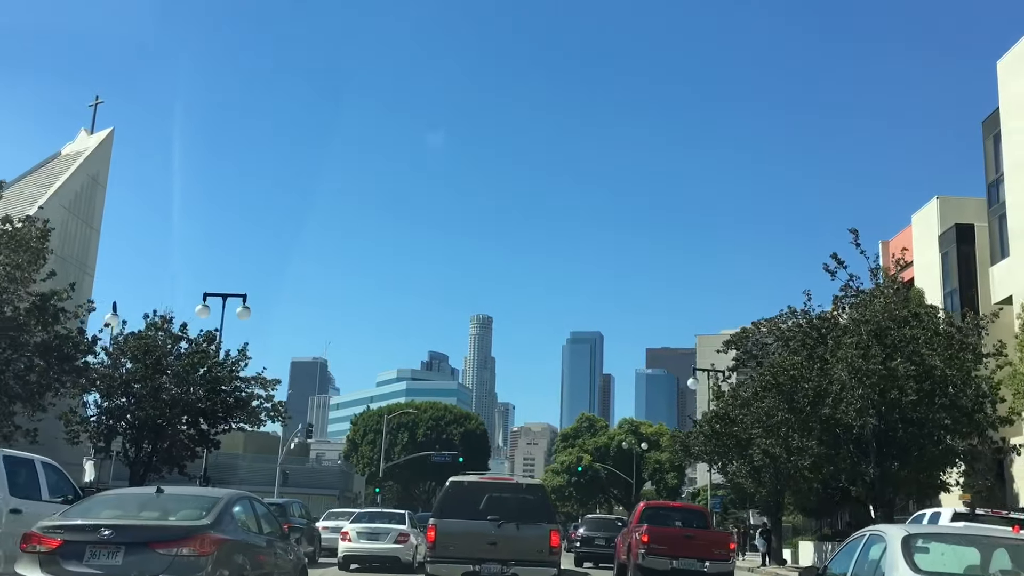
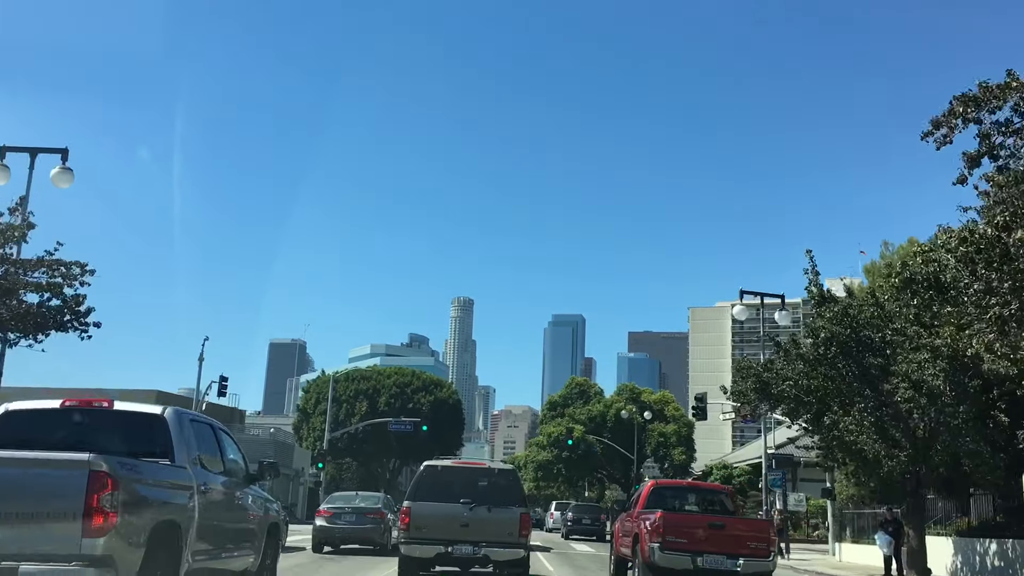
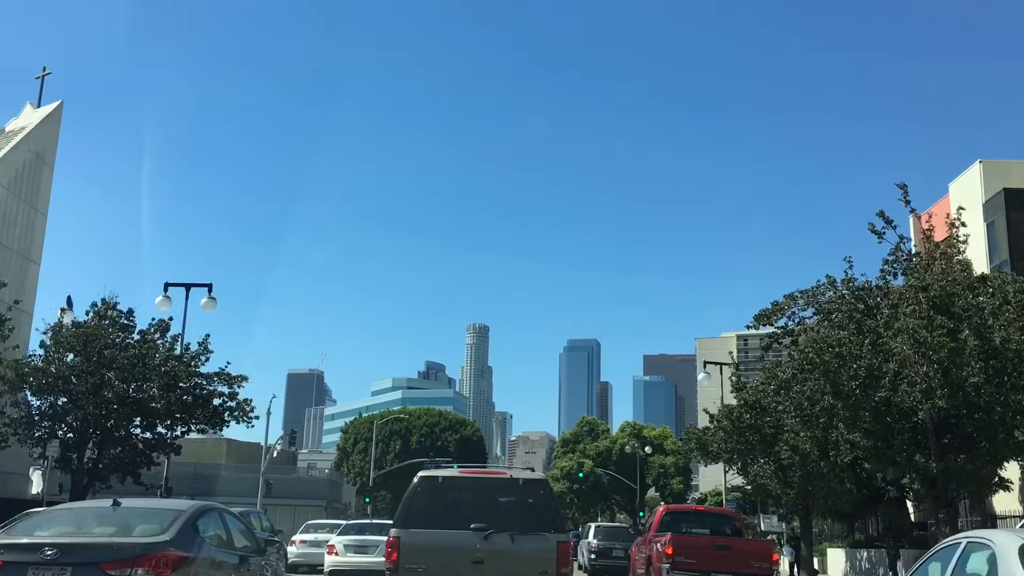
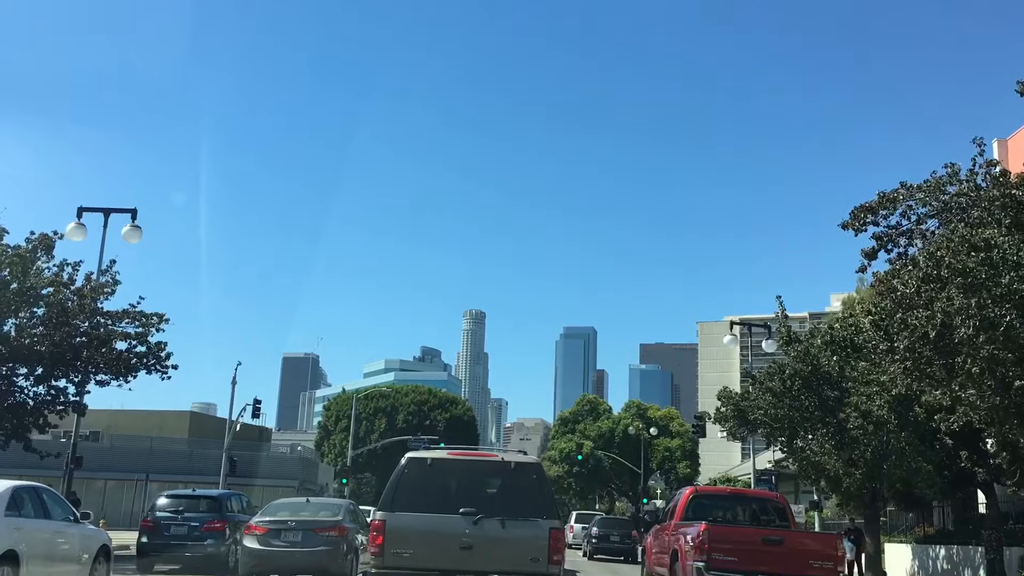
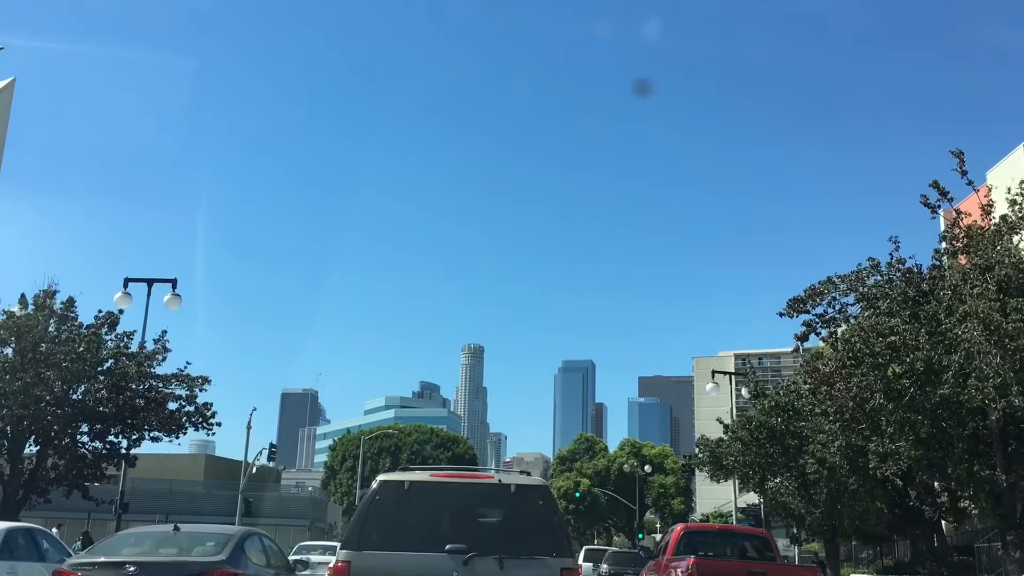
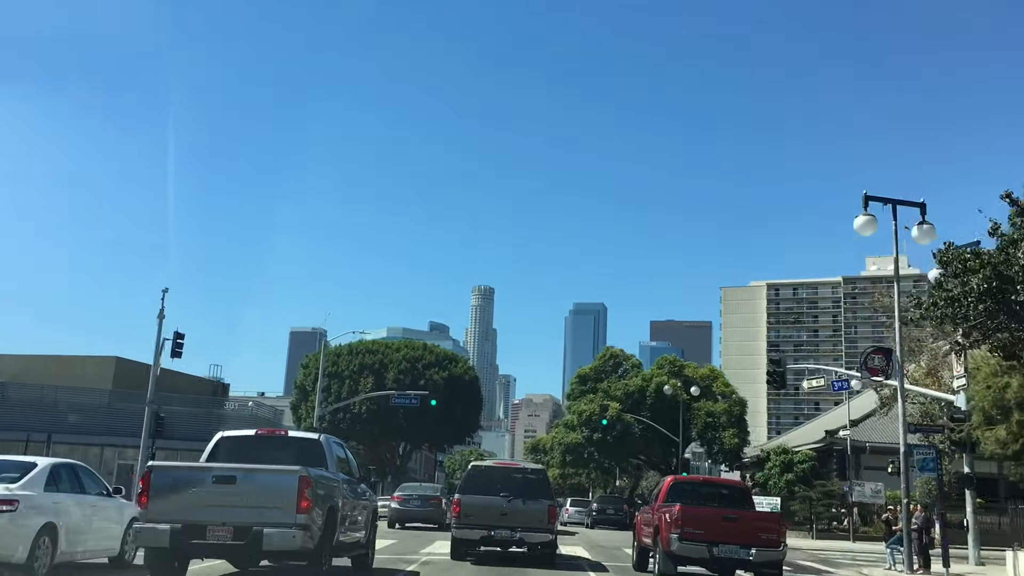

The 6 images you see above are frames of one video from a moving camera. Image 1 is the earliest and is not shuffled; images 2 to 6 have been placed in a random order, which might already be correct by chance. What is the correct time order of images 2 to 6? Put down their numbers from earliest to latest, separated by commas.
3, 5, 4, 2, 6
